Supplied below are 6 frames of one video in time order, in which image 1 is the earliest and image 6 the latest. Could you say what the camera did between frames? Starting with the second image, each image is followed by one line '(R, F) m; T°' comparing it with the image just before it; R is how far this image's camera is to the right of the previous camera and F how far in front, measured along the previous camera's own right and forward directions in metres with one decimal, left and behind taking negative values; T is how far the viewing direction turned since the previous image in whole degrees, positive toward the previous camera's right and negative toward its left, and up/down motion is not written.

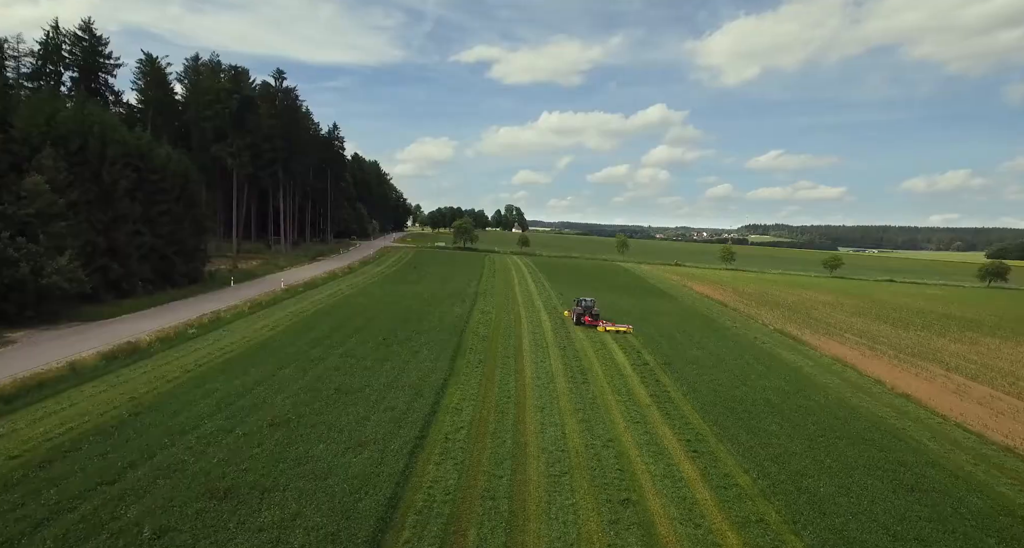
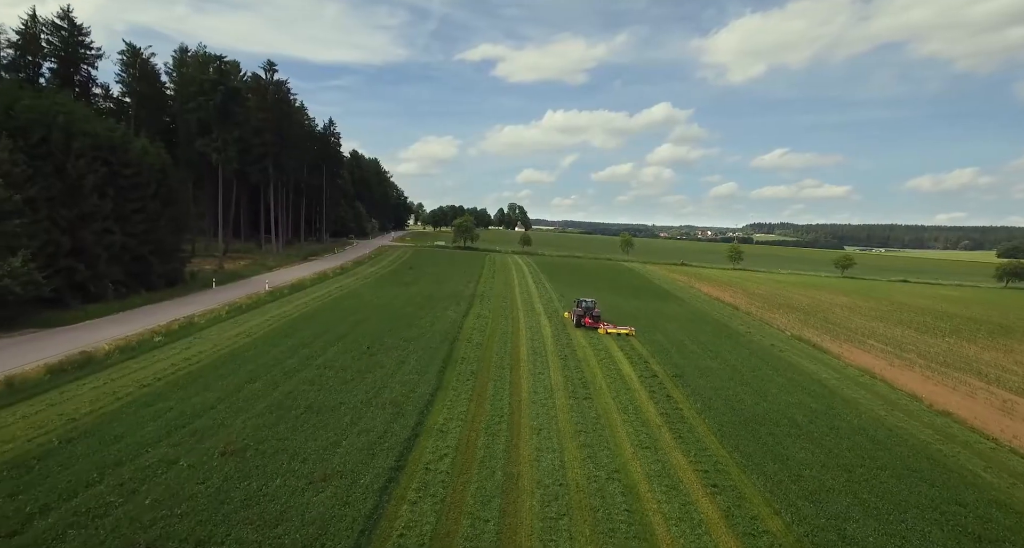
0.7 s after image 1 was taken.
(+0.3, +2.0) m; 0°
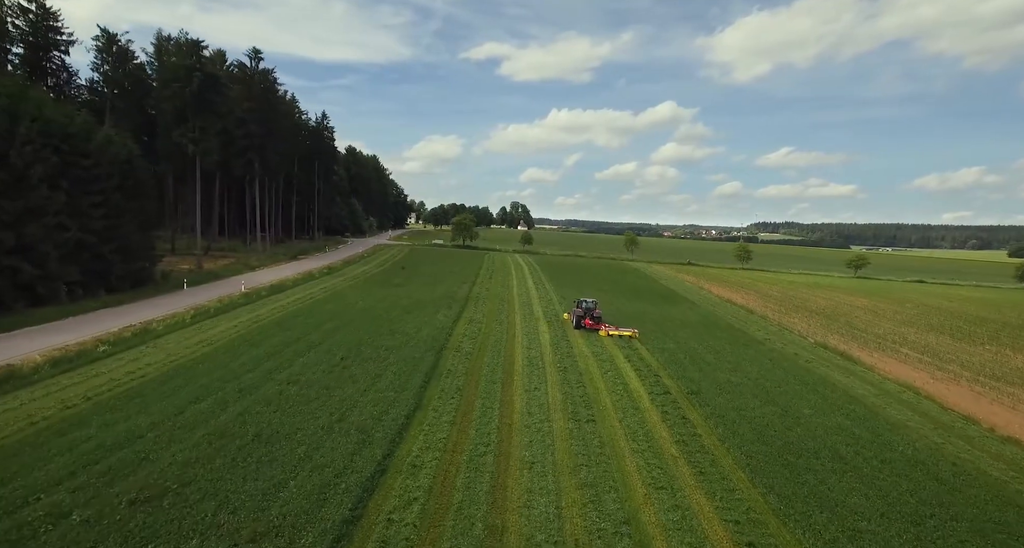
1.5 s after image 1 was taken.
(+0.3, +2.5) m; 0°
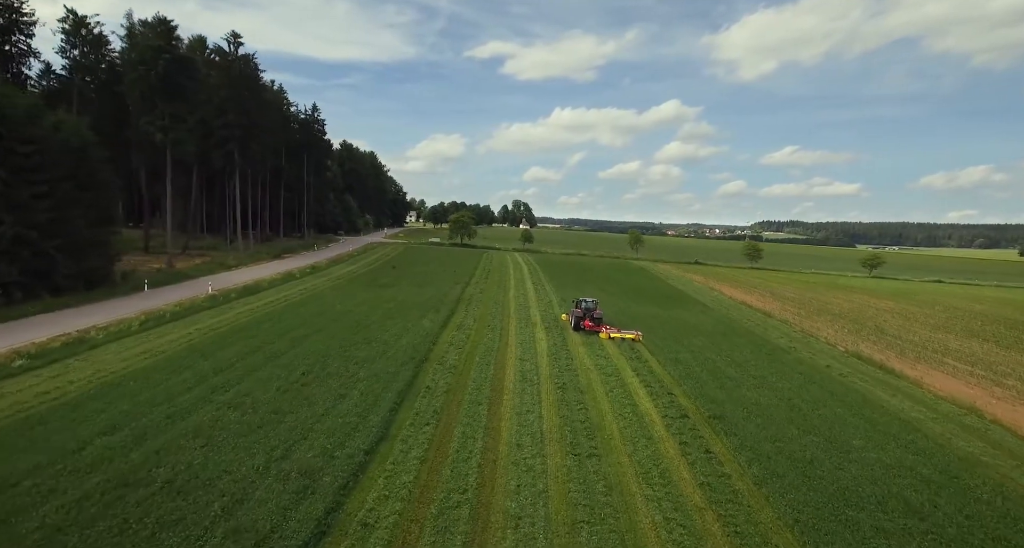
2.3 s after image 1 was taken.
(+0.4, +2.8) m; 0°
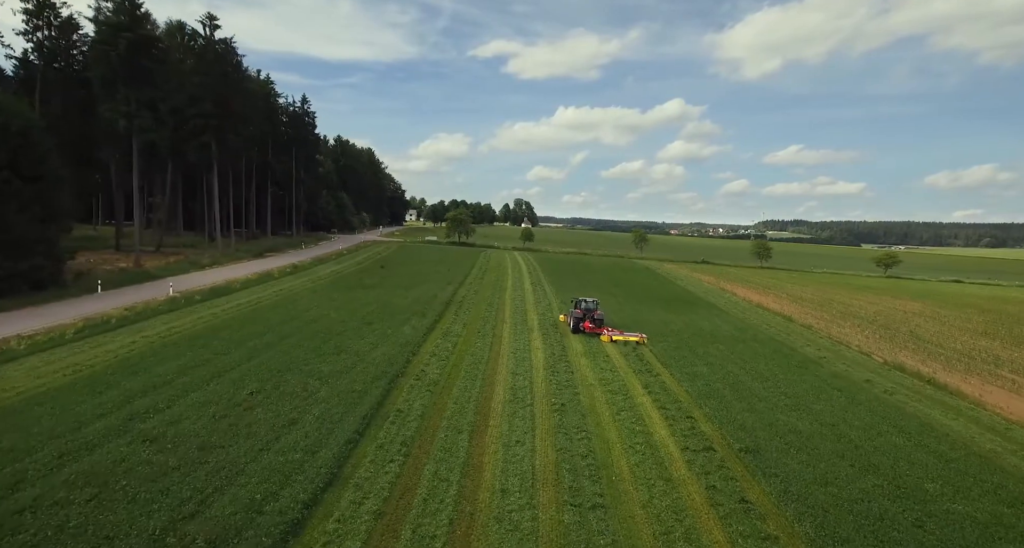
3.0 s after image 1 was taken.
(+0.3, +2.7) m; 0°
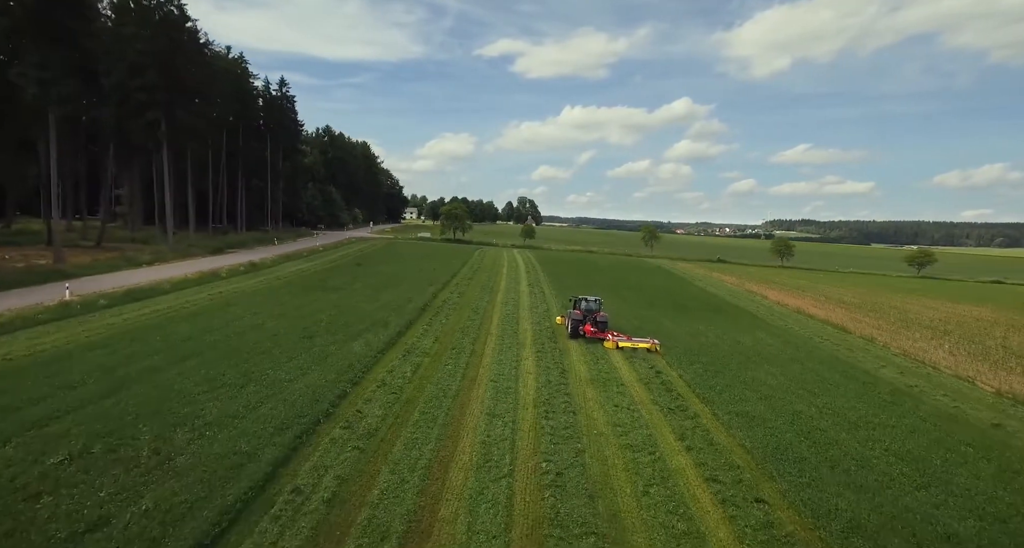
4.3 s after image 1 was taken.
(+0.6, +5.1) m; -1°
